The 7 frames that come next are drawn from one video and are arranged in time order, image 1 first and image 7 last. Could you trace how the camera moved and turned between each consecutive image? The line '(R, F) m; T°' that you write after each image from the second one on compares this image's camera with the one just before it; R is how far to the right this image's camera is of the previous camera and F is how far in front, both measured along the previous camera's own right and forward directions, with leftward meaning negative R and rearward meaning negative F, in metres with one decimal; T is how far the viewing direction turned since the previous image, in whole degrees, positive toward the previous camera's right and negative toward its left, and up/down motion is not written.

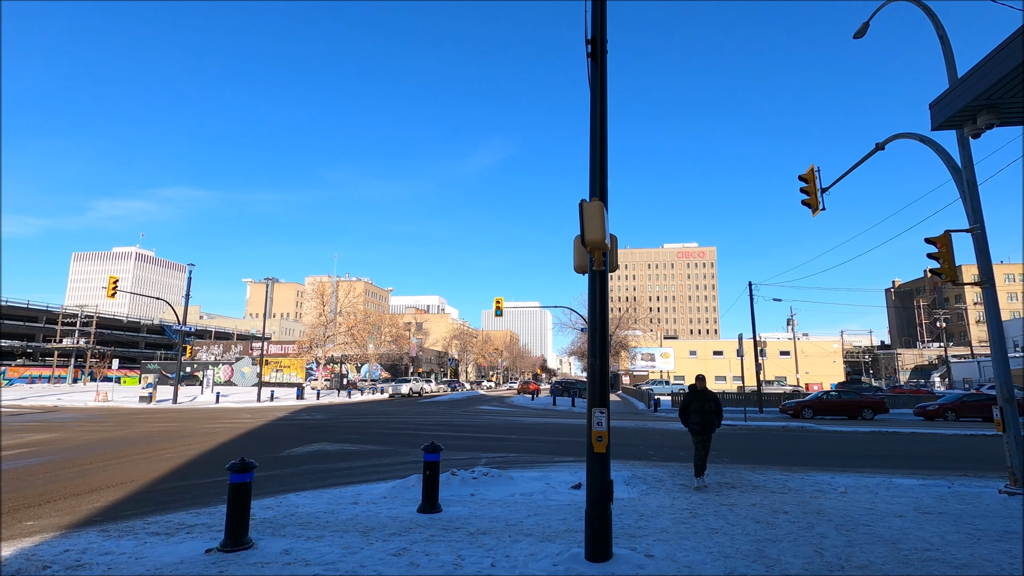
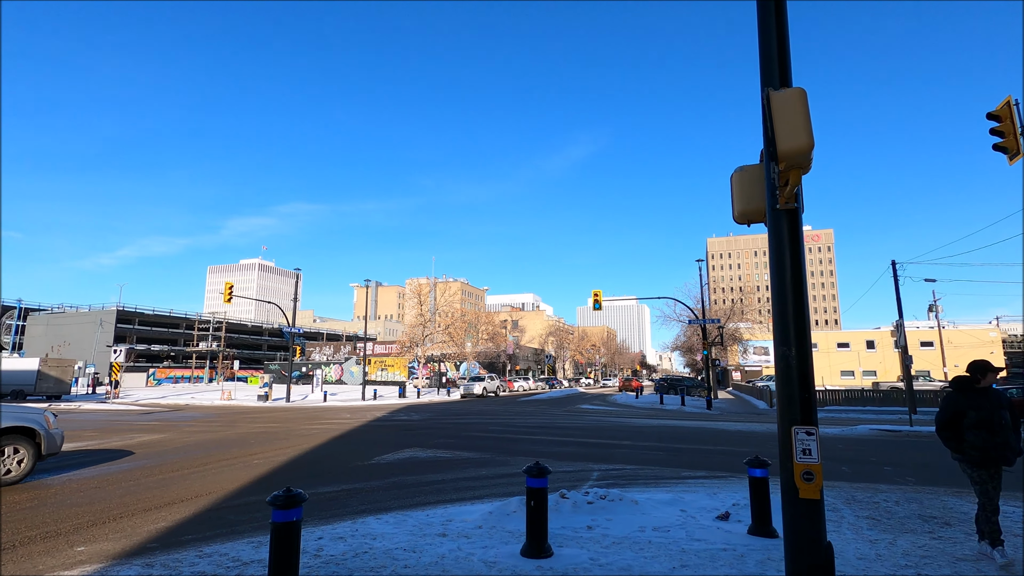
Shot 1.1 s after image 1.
(-0.3, +1.7) m; -10°
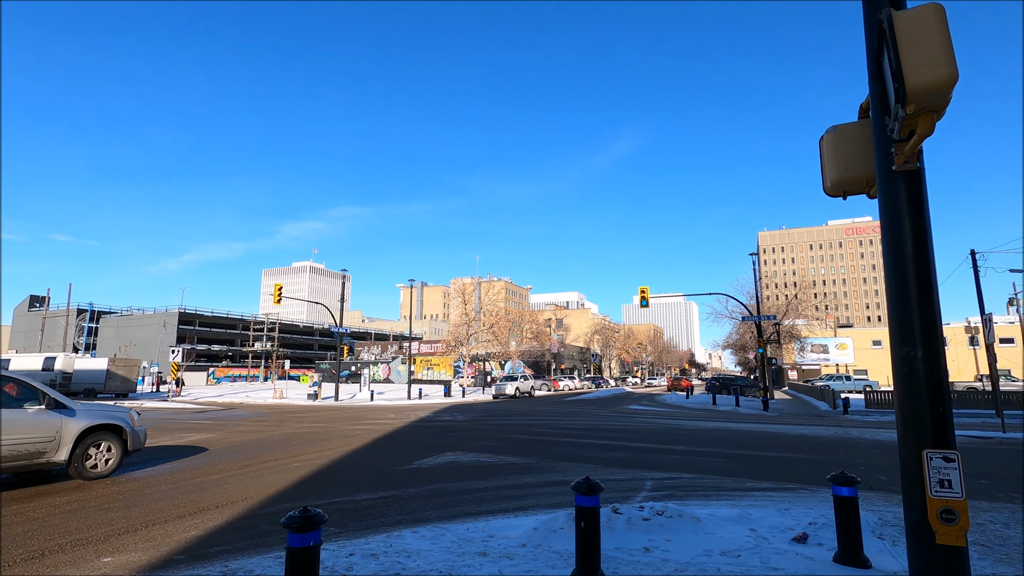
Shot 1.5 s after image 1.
(0.0, +0.6) m; -5°
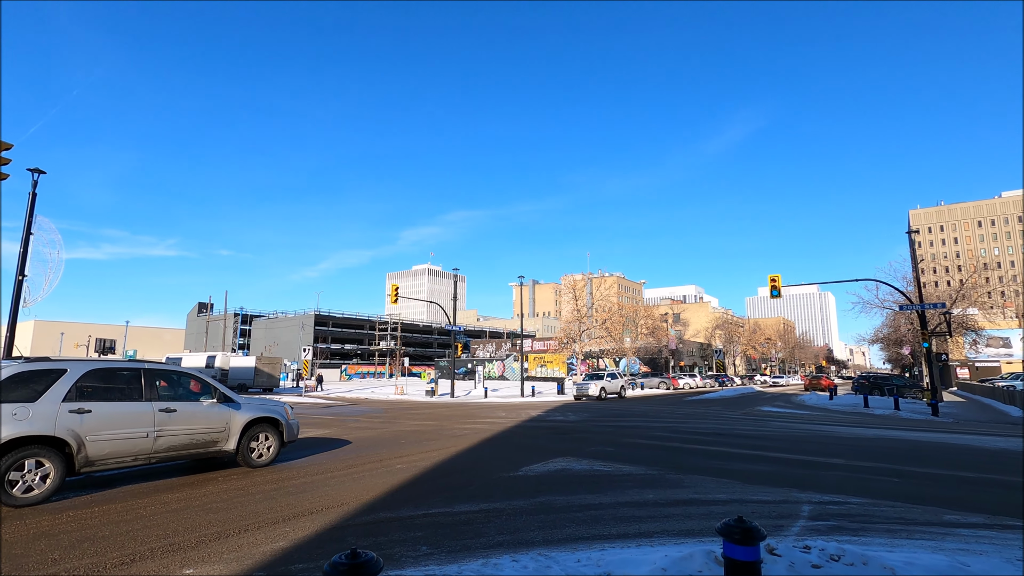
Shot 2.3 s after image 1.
(0.0, +1.1) m; -12°
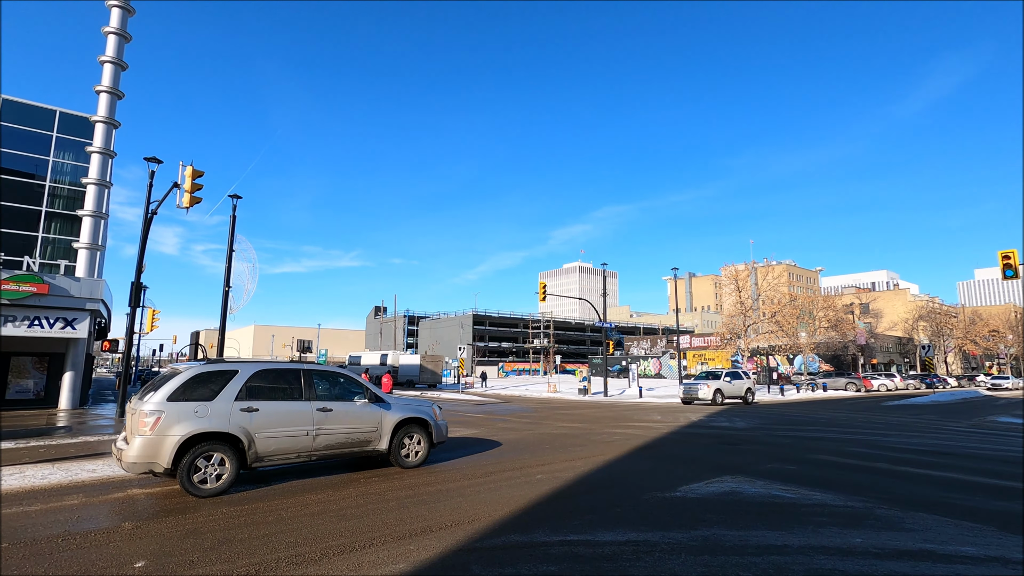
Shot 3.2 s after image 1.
(+0.1, +1.0) m; -16°
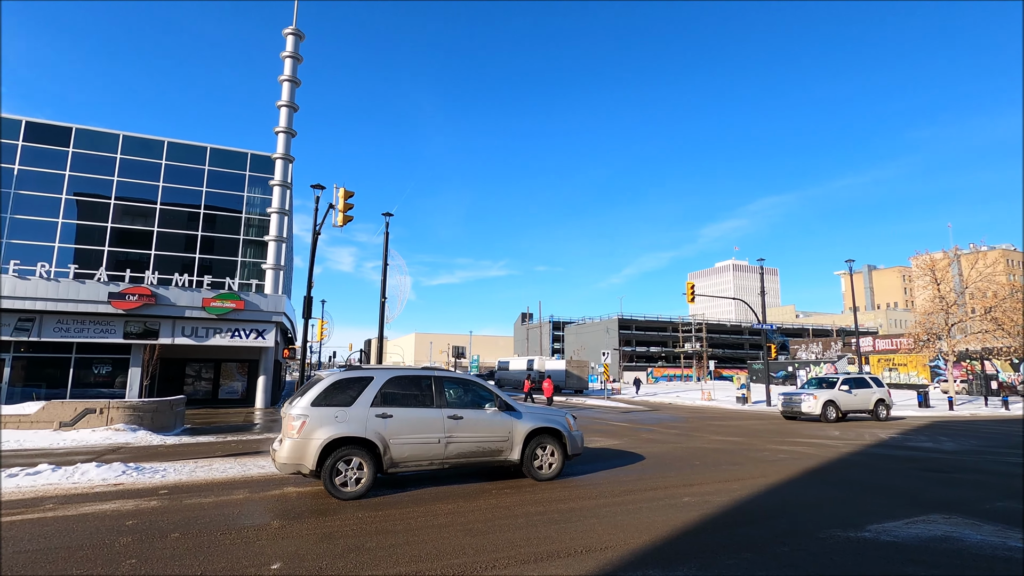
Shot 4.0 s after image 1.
(+0.2, +0.6) m; -15°
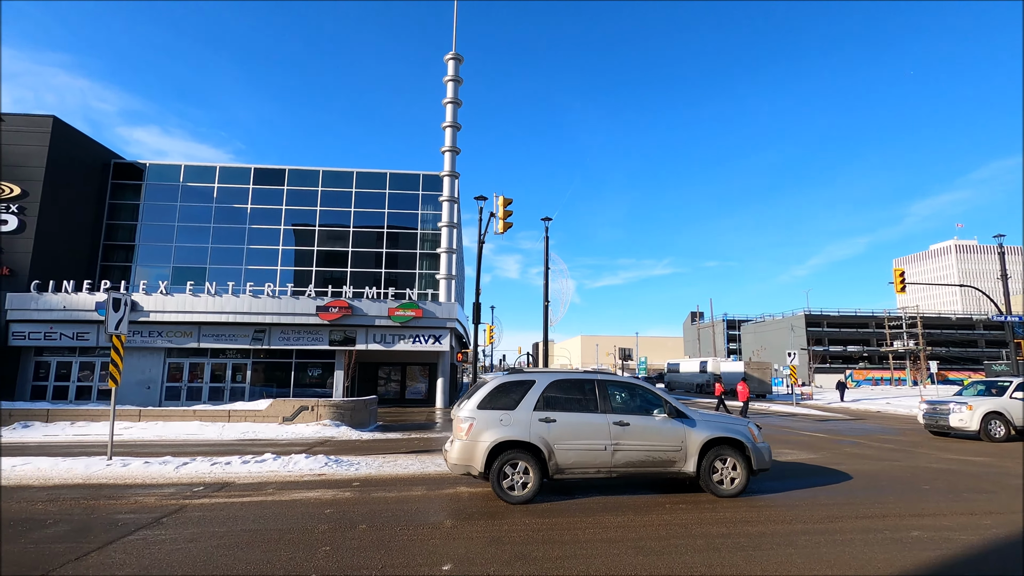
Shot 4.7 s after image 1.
(0.0, +0.3) m; -17°
